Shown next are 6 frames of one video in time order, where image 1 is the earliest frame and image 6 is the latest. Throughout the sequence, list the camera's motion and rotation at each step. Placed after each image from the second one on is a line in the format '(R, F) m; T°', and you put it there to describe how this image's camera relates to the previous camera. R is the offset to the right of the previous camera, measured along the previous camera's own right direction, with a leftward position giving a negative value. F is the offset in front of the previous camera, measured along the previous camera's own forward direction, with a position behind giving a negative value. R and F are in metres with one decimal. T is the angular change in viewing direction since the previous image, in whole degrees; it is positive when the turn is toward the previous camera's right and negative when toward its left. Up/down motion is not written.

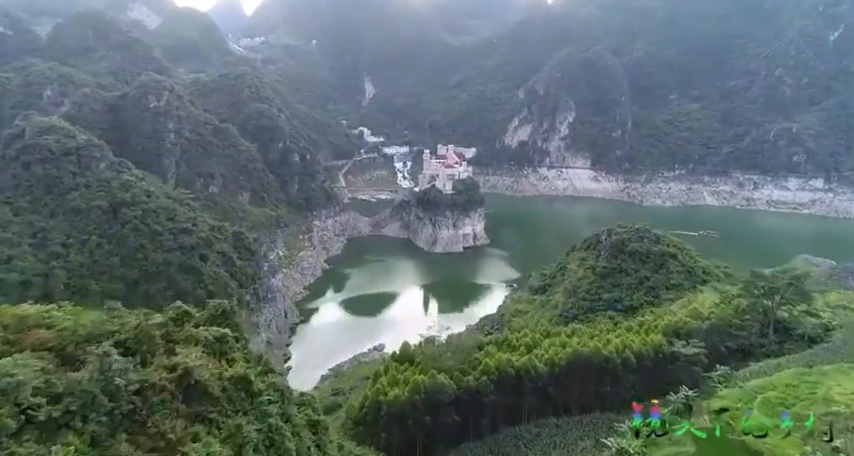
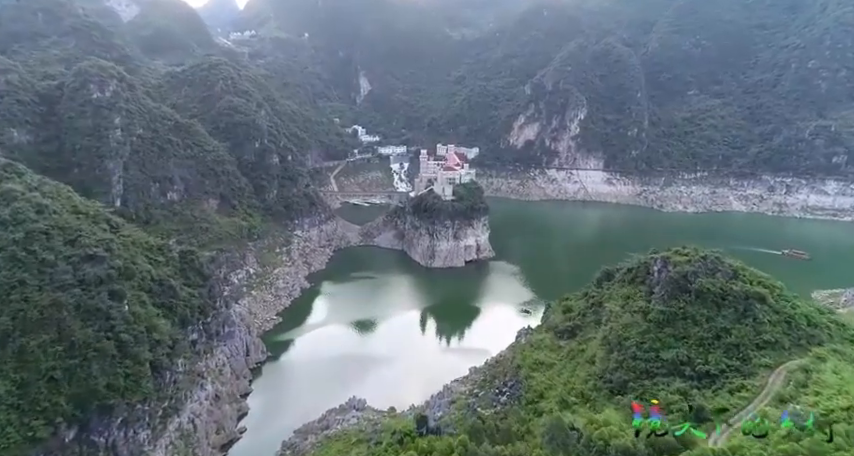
(+0.4, +6.5) m; 0°
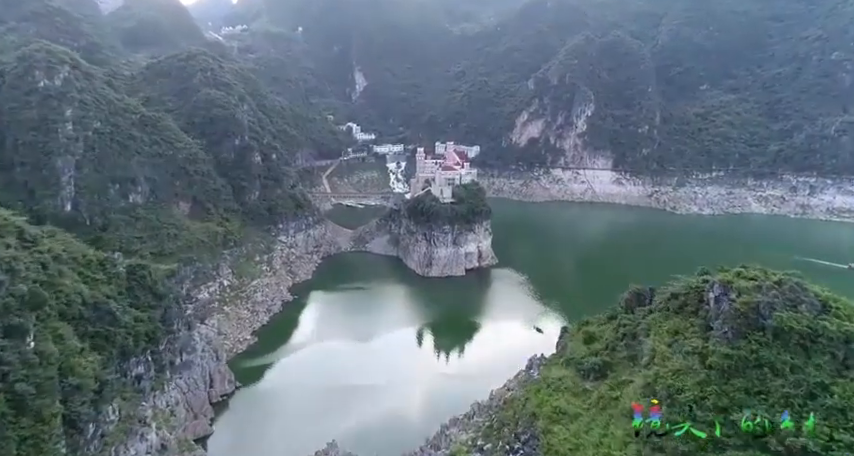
(+0.3, +4.2) m; 0°
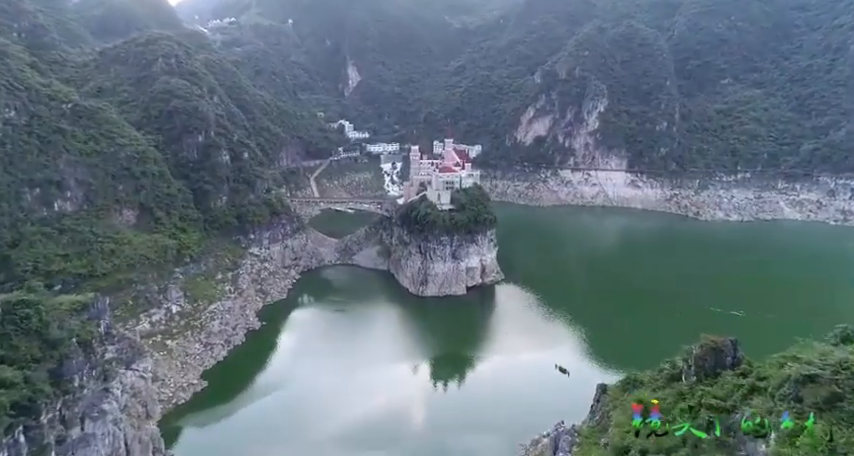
(+0.4, +6.1) m; 0°
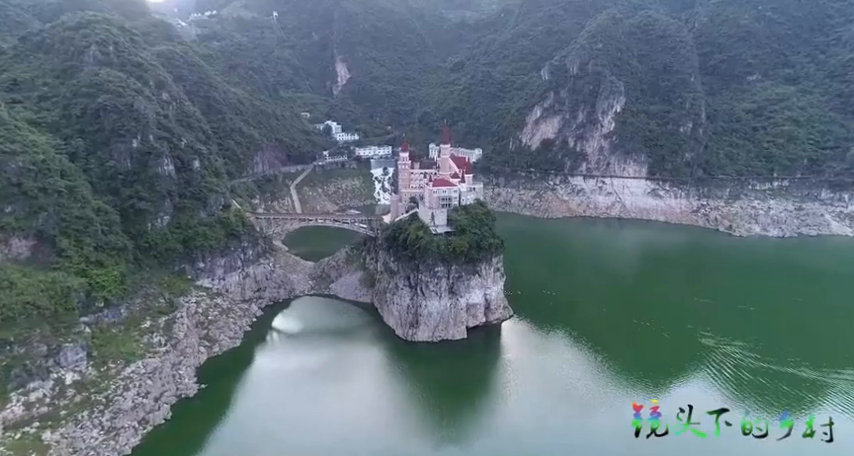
(+0.4, +7.3) m; 0°
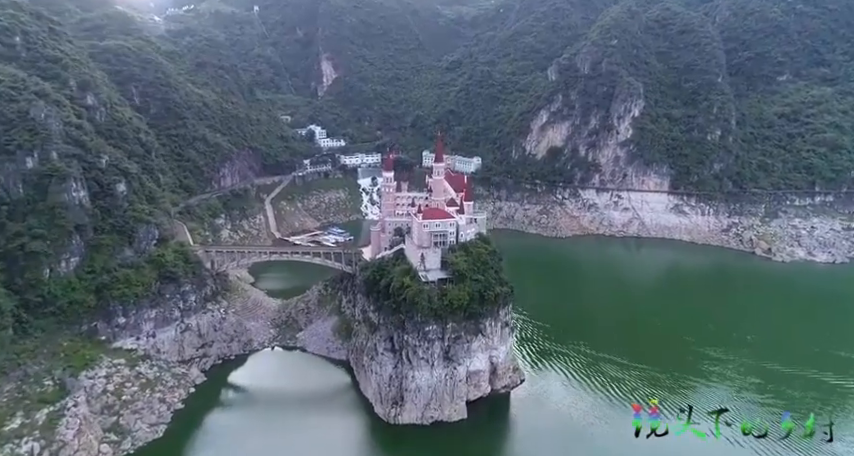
(+0.4, +7.0) m; 0°
